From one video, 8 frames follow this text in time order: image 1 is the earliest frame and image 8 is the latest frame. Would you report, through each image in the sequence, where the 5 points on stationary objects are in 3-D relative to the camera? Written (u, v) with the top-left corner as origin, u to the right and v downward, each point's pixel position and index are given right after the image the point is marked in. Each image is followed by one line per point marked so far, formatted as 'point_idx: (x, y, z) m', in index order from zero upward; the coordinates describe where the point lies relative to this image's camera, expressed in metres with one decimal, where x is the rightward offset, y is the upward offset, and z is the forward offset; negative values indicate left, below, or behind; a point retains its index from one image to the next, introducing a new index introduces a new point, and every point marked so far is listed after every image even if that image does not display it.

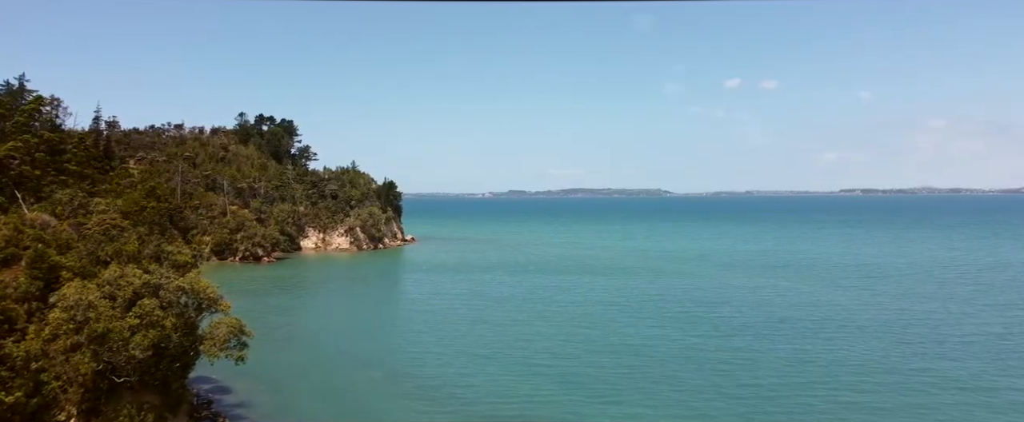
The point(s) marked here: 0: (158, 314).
0: (-9.8, -2.9, +20.5) m
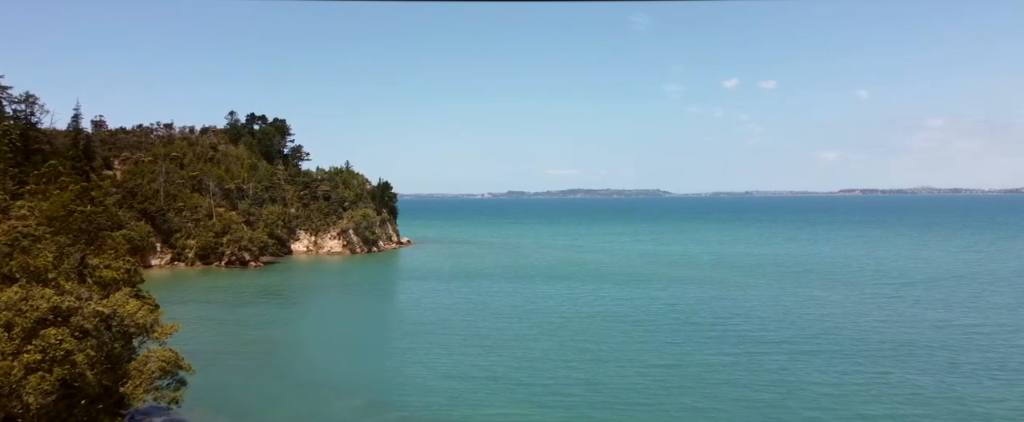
0: (-9.7, -3.0, +16.2) m
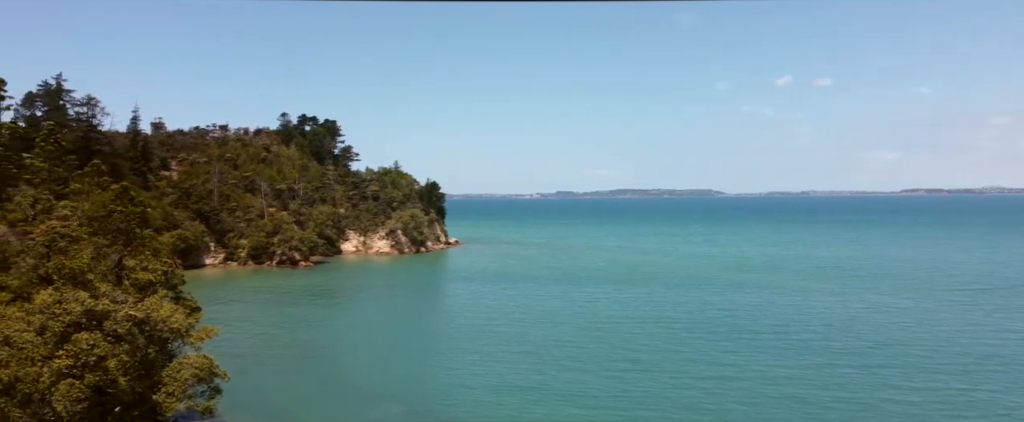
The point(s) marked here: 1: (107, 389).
0: (-8.7, -3.0, +15.8) m
1: (-8.7, -3.8, +16.2) m
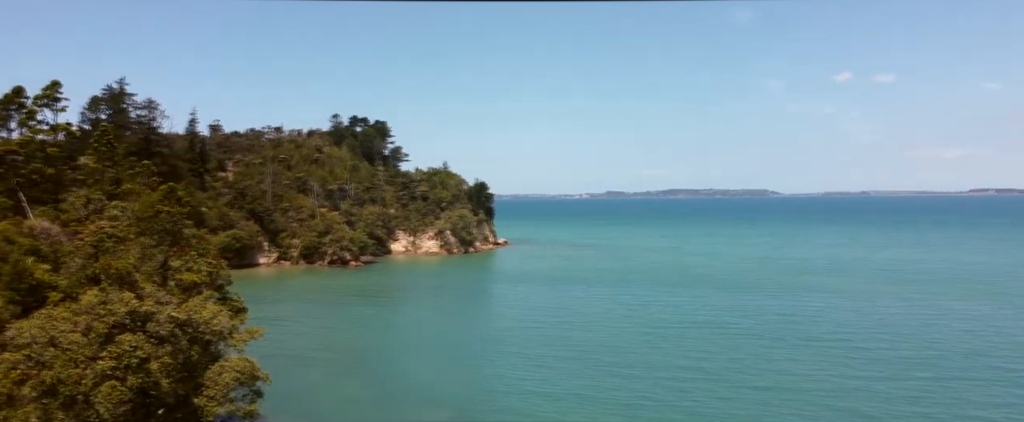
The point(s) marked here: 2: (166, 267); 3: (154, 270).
0: (-7.9, -3.0, +15.8) m
1: (-7.7, -3.9, +16.2) m
2: (-9.6, -1.6, +20.6) m
3: (-9.1, -1.5, +19.1) m
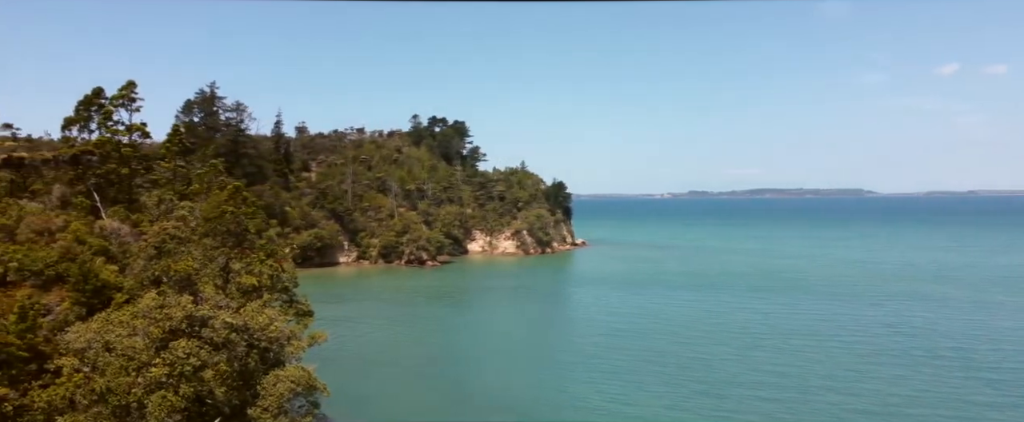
0: (-6.5, -3.1, +15.4) m
1: (-6.3, -3.9, +15.7) m
2: (-7.7, -1.6, +20.3) m
3: (-7.4, -1.5, +18.8) m
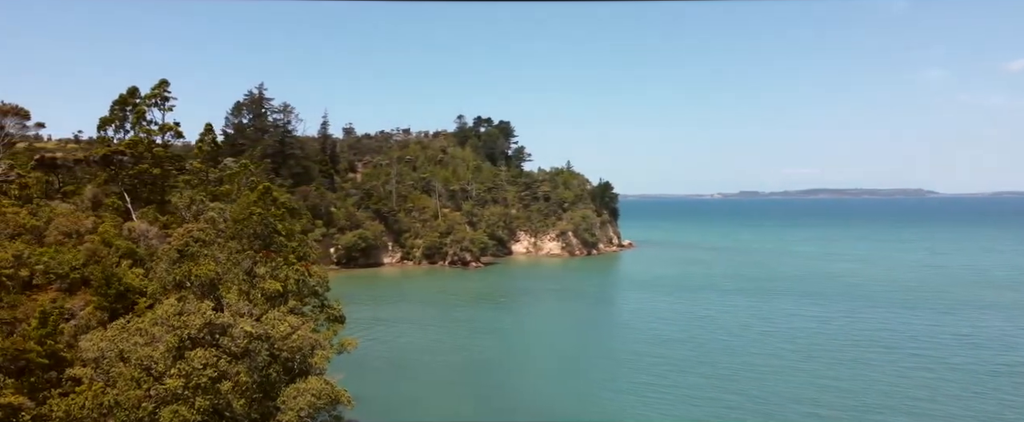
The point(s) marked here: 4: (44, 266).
0: (-5.8, -3.1, +14.6) m
1: (-5.6, -3.9, +14.9) m
2: (-6.7, -1.6, +19.6) m
3: (-6.5, -1.6, +18.1) m
4: (-11.7, -1.4, +19.0) m
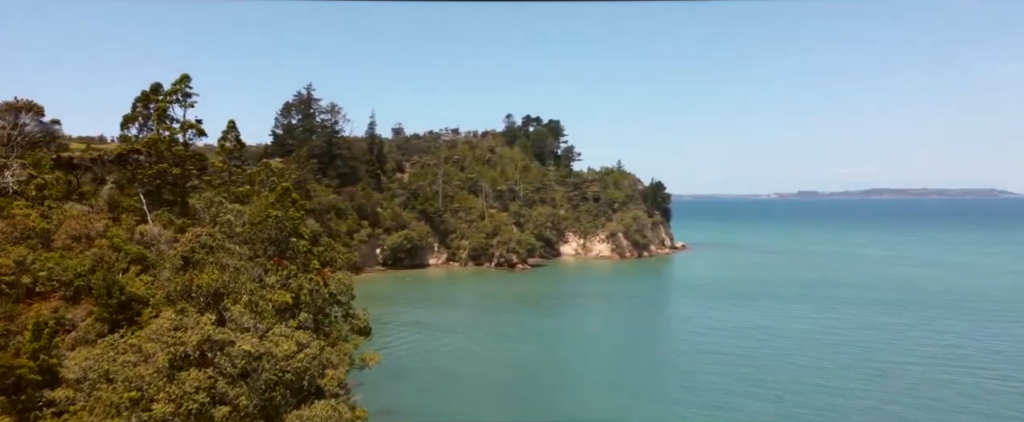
0: (-5.2, -3.2, +13.1) m
1: (-5.0, -4.0, +13.4) m
2: (-5.8, -1.7, +18.1) m
3: (-5.7, -1.7, +16.5) m
4: (-10.9, -1.4, +17.9) m
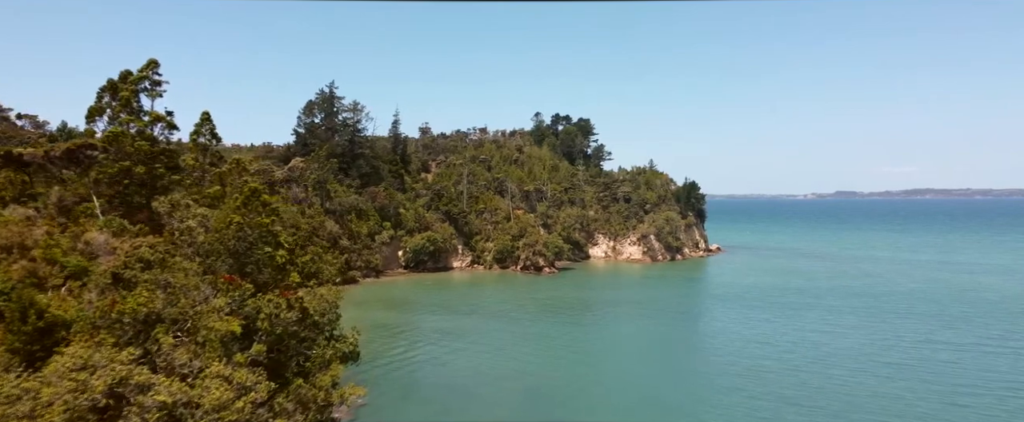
0: (-5.2, -3.3, +10.1) m
1: (-5.0, -4.1, +10.4) m
2: (-5.6, -1.8, +15.2) m
3: (-5.5, -1.8, +13.6) m
4: (-10.7, -1.5, +15.1) m
